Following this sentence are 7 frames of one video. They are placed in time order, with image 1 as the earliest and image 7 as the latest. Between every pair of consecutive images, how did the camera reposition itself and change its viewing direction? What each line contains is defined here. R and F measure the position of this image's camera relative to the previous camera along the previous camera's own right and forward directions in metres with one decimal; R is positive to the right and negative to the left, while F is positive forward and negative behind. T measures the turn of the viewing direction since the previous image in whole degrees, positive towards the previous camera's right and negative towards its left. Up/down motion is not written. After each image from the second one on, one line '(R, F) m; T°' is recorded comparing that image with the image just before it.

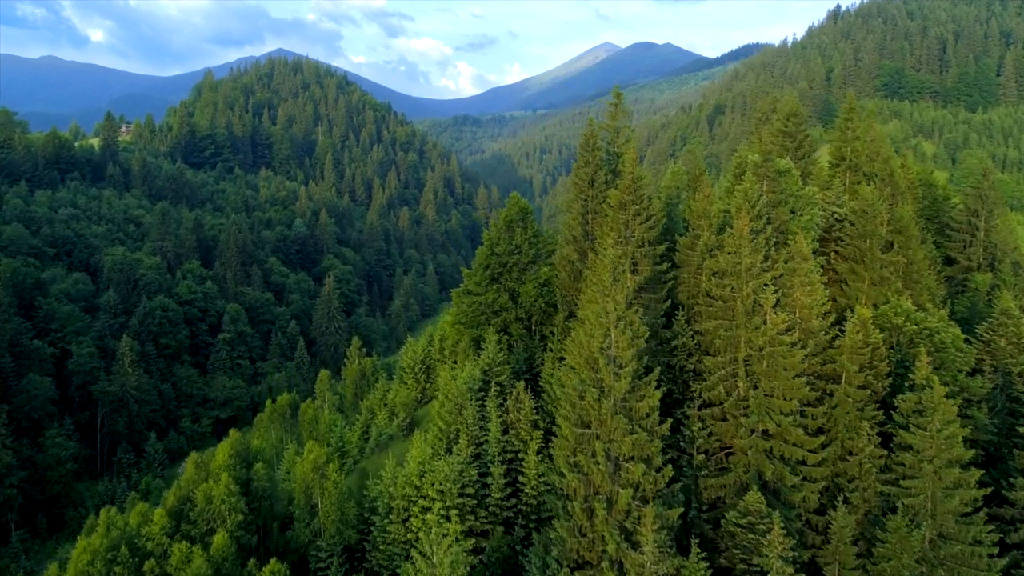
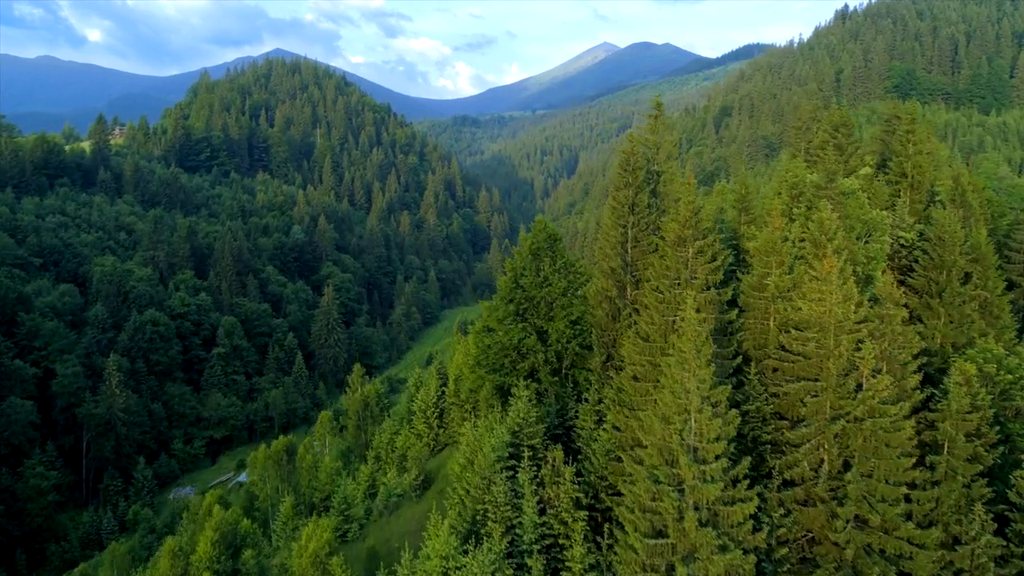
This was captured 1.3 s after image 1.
(-1.1, +3.8) m; 0°
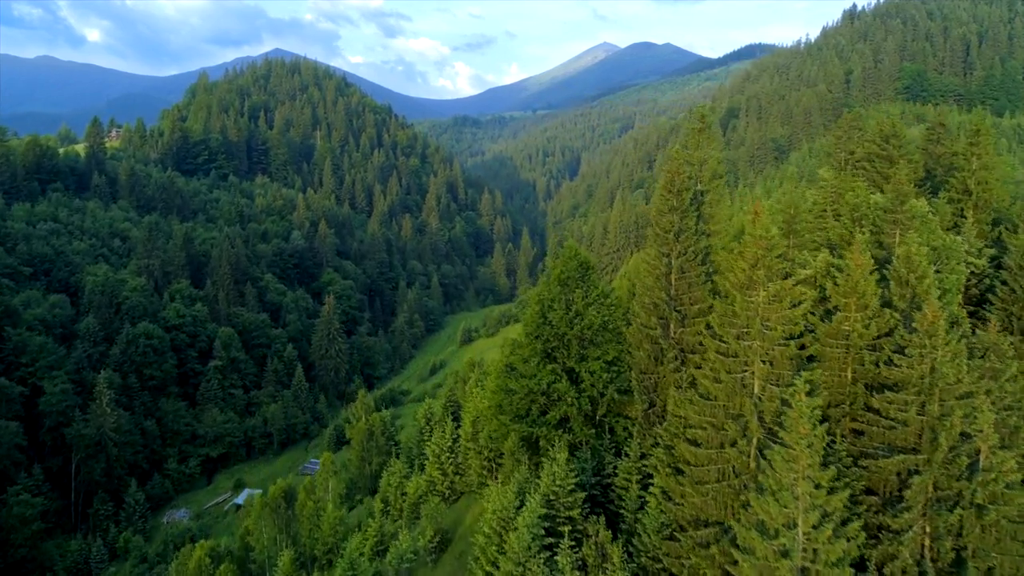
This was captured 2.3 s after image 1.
(-0.9, +3.1) m; 0°
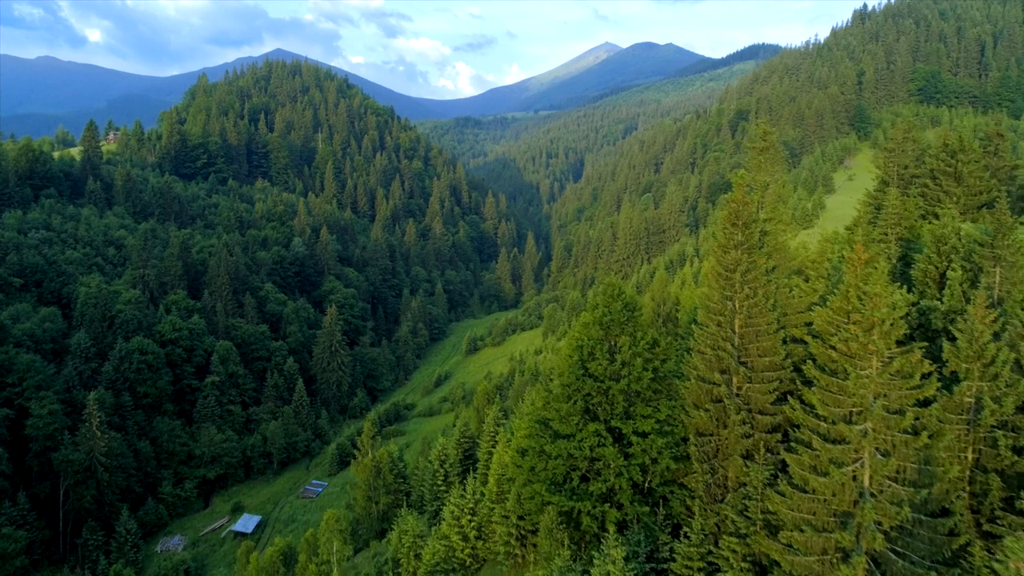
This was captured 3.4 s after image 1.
(-1.0, +3.3) m; 0°
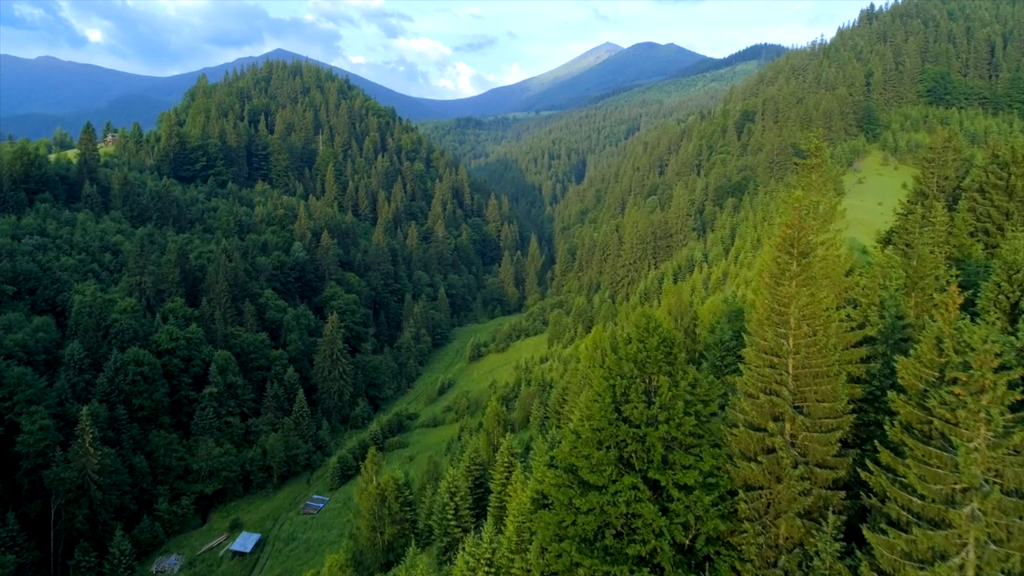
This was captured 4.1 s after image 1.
(-0.6, +2.2) m; 0°
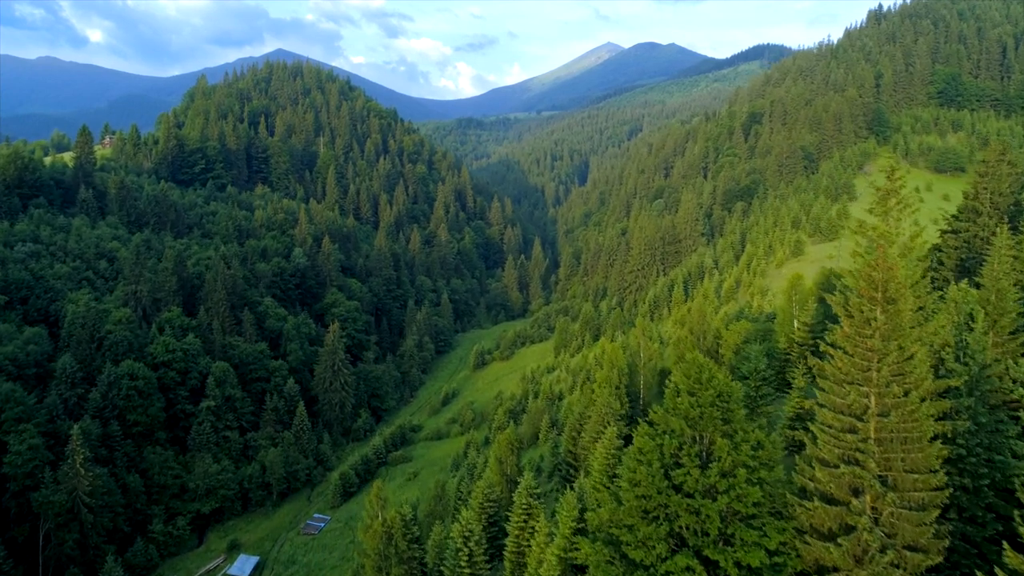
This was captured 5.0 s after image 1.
(-0.7, +2.5) m; 0°
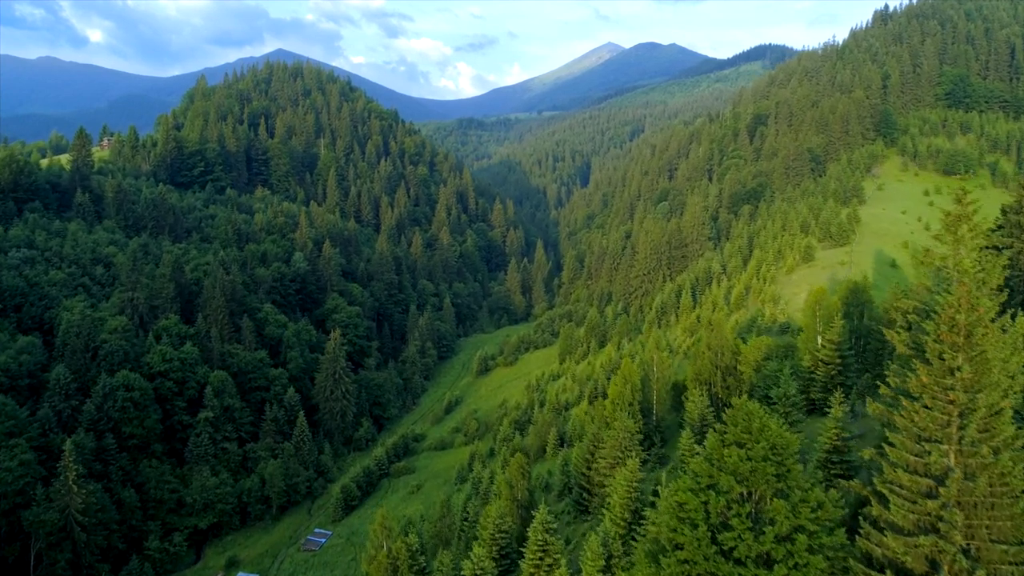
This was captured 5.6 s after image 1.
(-0.5, +1.8) m; 0°
